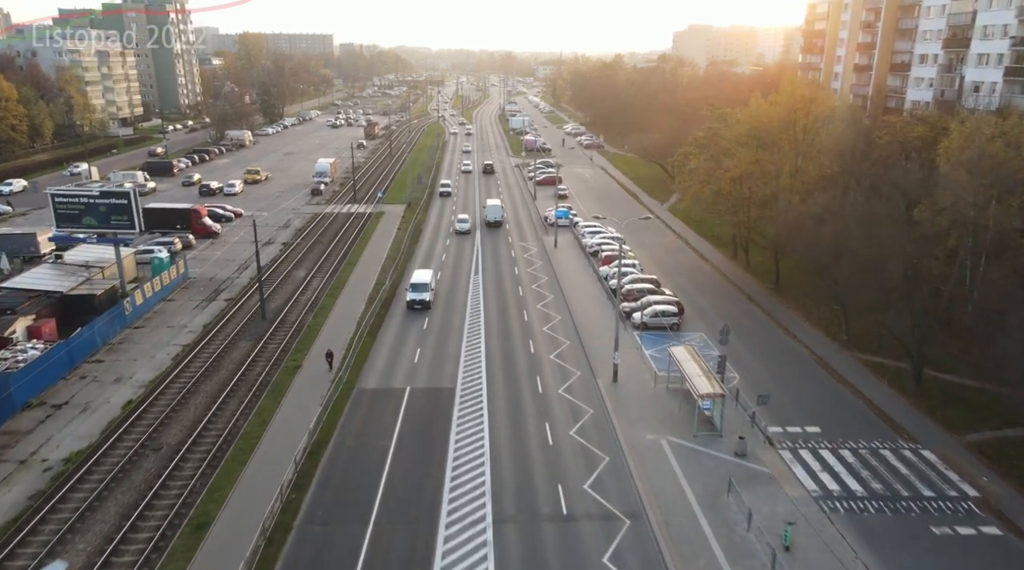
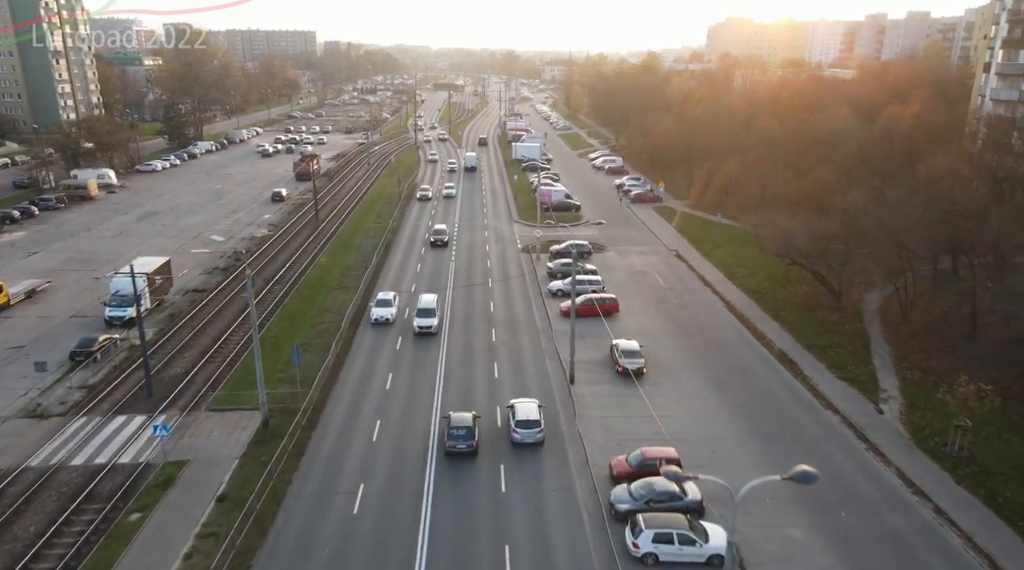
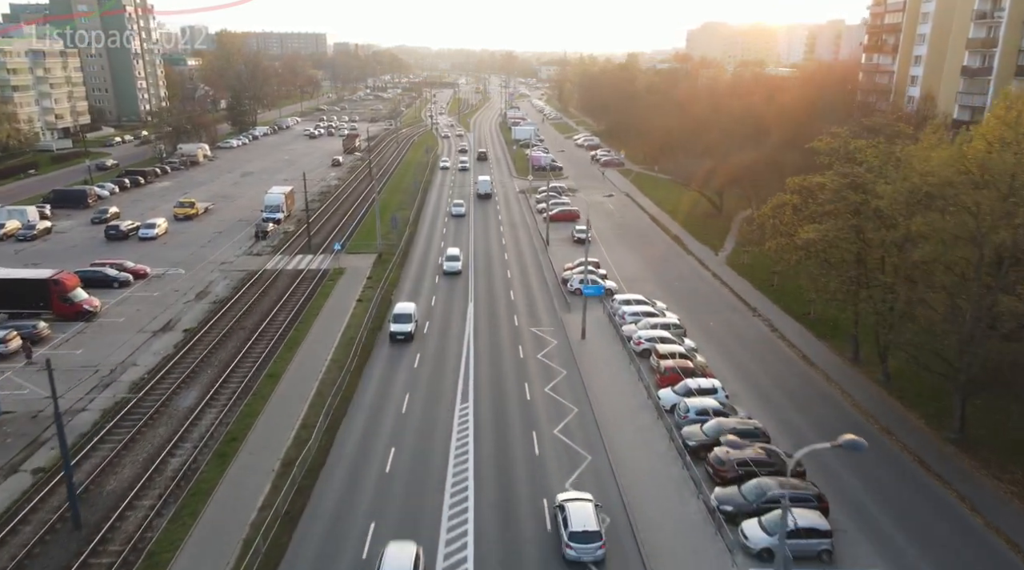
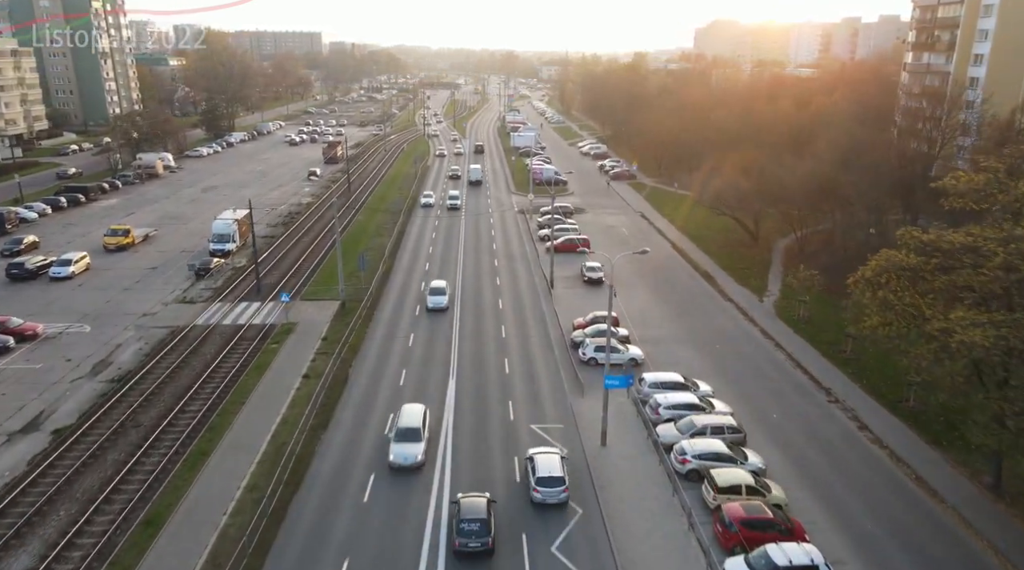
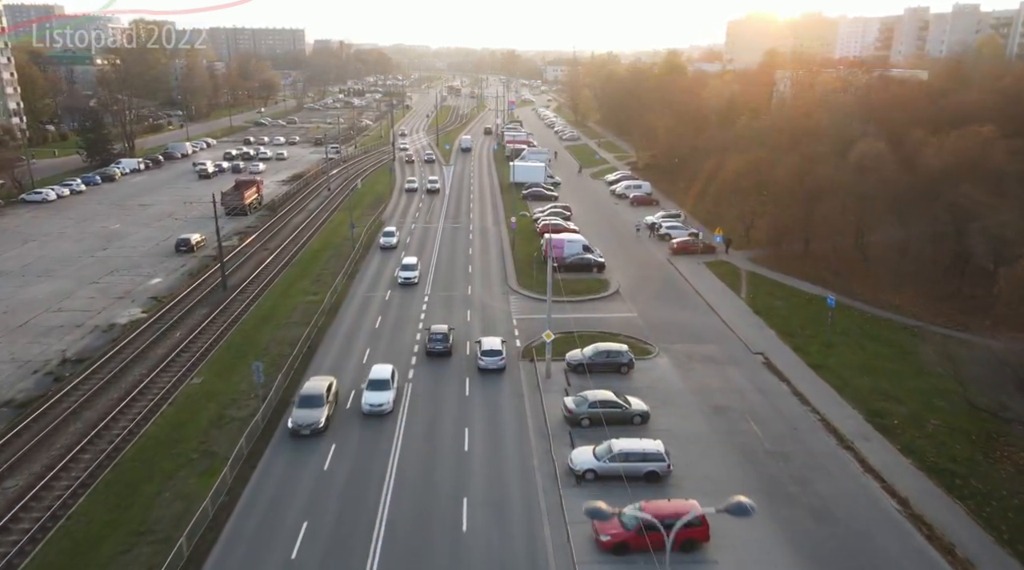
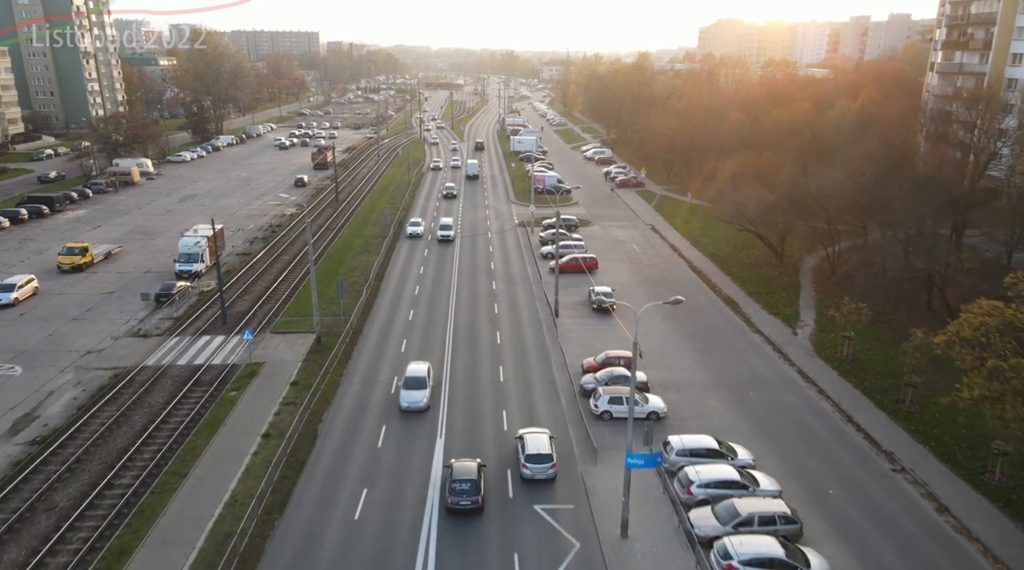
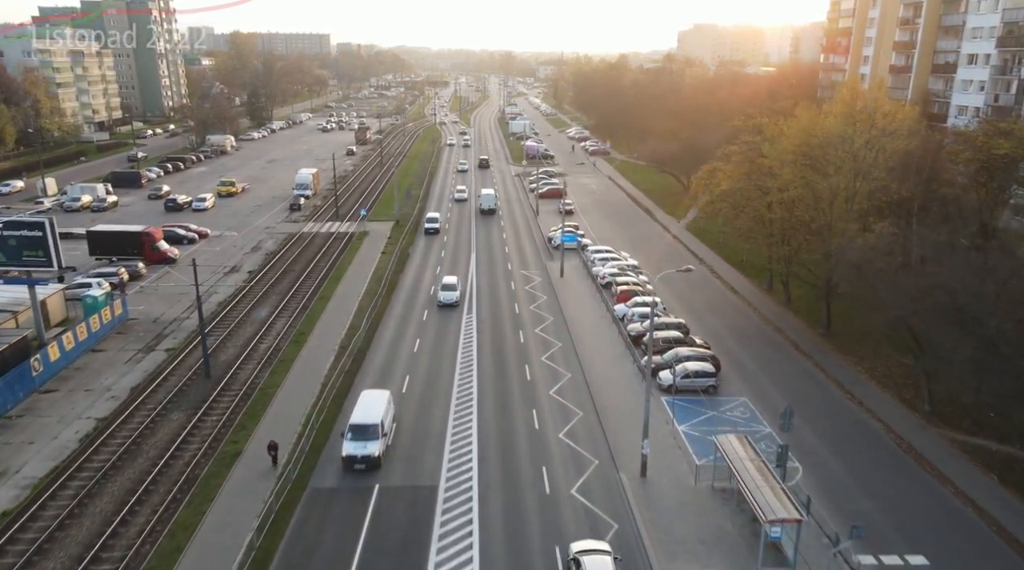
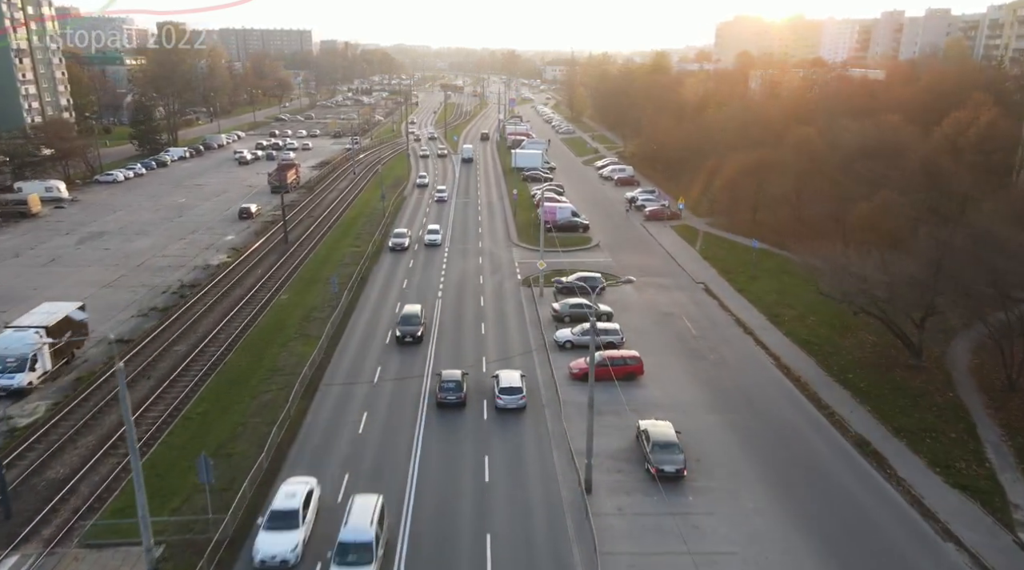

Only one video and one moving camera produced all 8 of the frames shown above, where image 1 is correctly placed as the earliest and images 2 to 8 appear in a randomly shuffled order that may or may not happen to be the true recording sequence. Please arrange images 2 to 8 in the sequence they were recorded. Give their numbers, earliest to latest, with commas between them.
7, 3, 4, 6, 2, 8, 5
